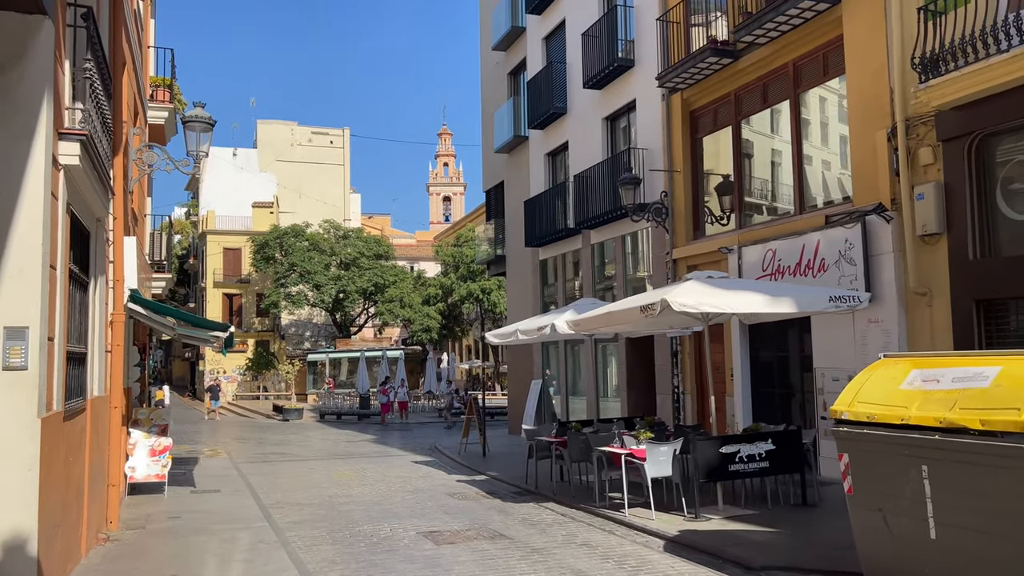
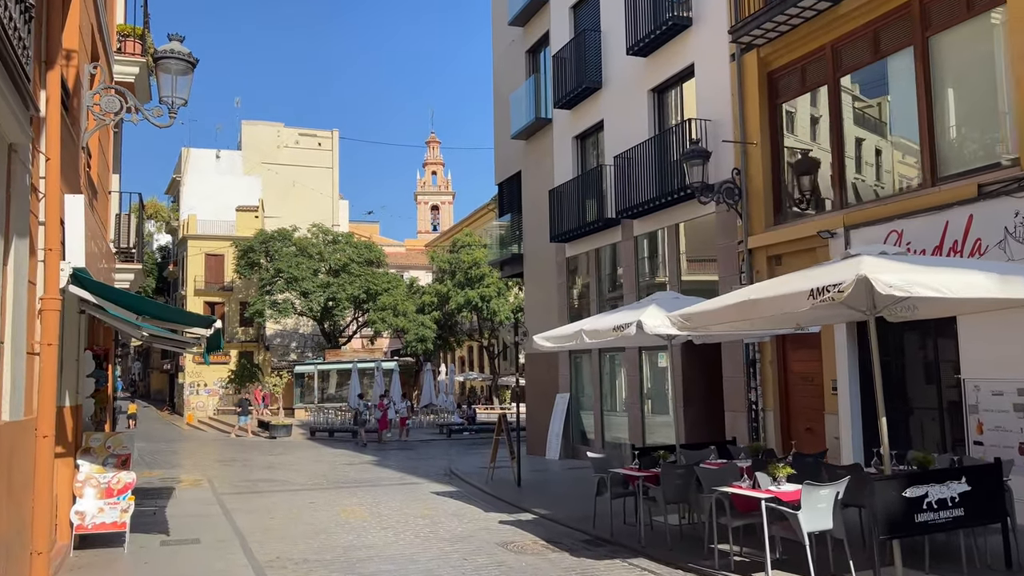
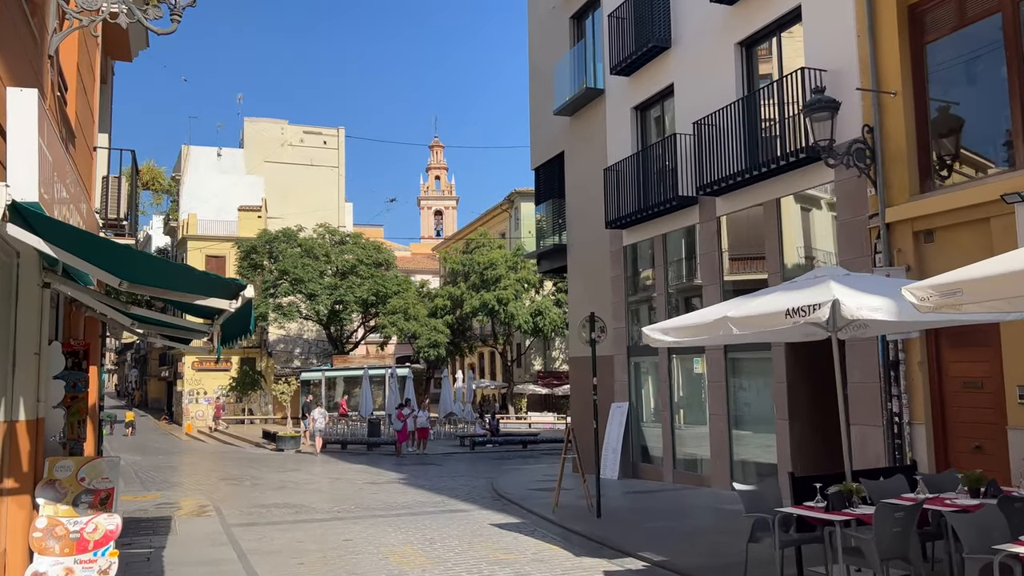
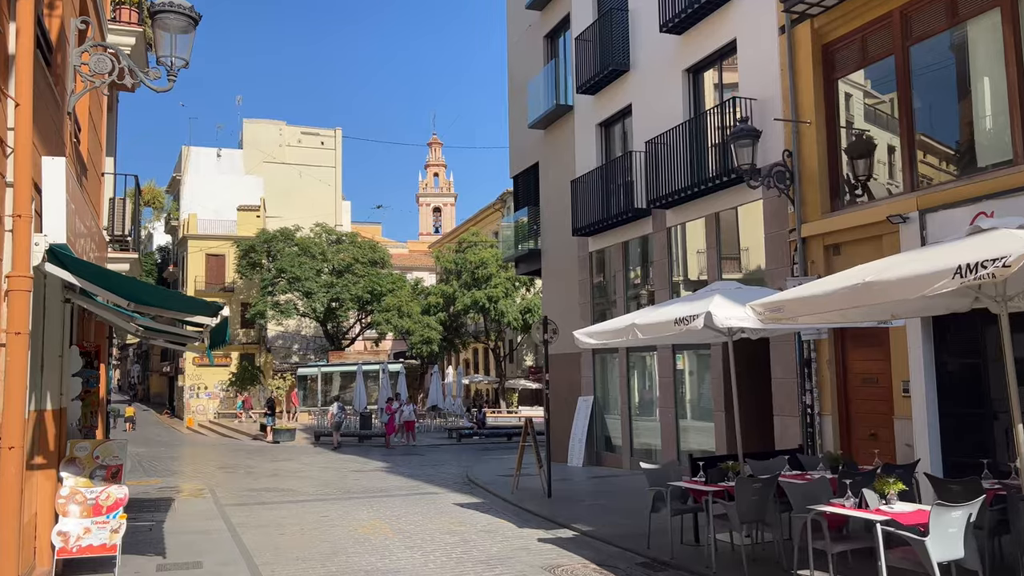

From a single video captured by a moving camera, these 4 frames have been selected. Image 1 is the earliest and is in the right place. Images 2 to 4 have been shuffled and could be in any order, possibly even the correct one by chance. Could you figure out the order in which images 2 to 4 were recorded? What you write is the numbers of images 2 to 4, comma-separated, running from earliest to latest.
2, 4, 3
